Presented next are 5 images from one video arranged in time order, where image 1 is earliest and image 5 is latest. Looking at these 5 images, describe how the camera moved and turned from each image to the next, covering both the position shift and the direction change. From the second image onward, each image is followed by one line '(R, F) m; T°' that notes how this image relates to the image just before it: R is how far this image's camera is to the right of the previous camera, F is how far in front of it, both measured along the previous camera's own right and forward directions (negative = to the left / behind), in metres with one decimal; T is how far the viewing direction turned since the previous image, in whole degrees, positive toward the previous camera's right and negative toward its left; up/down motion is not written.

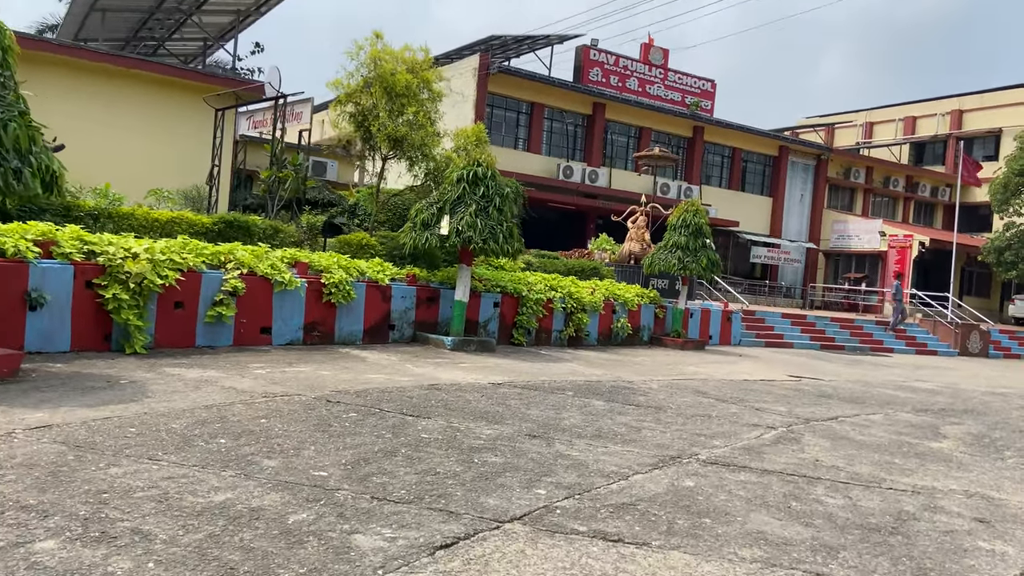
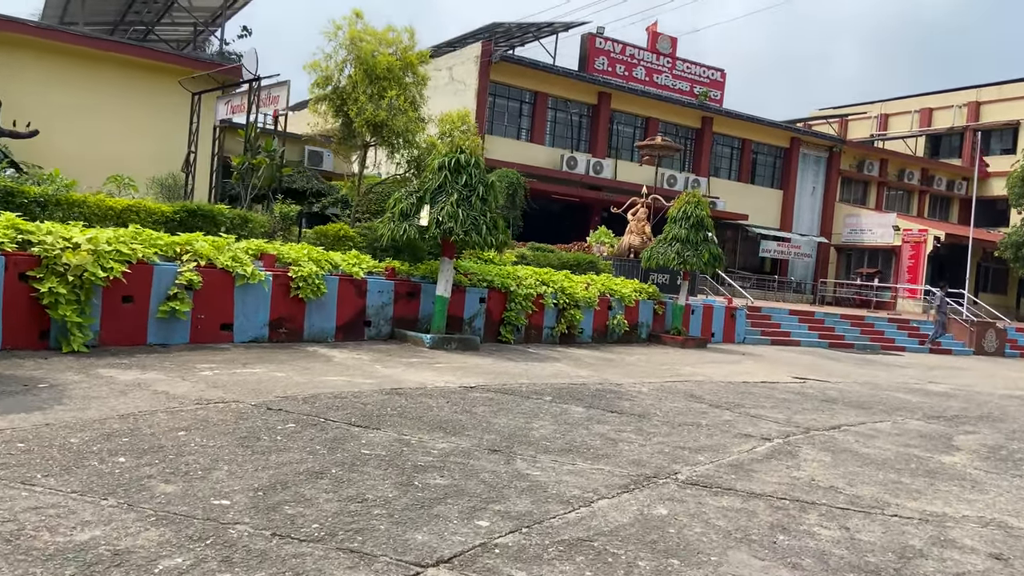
(+0.3, +0.6) m; -1°
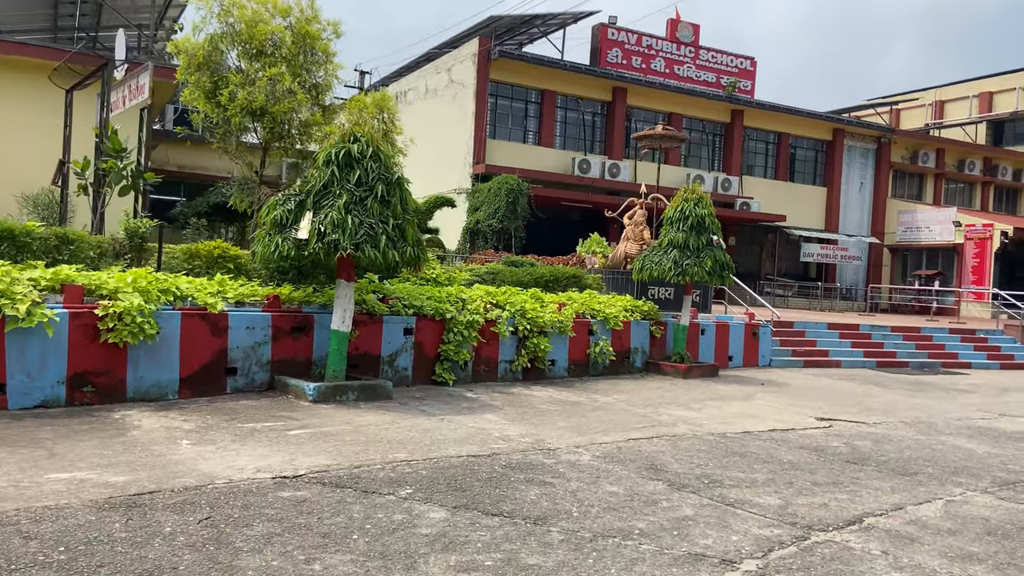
(+1.2, +2.2) m; -4°
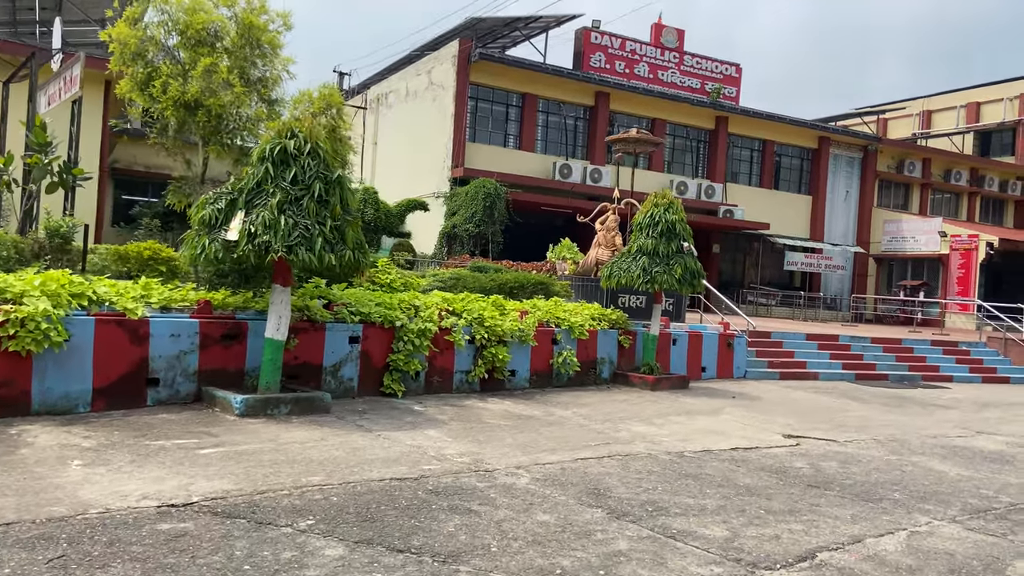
(+0.4, +0.4) m; +1°
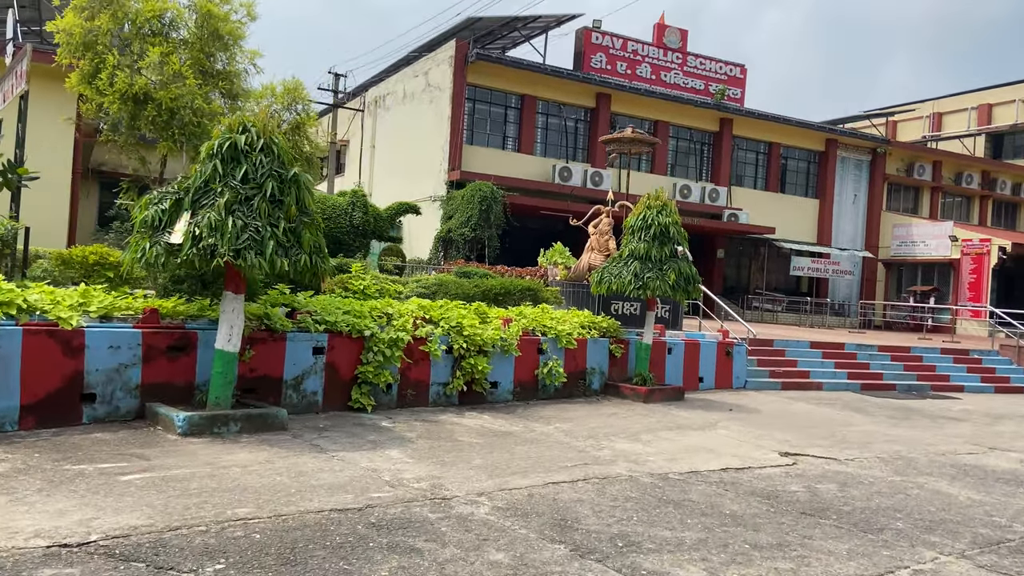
(+0.3, +0.5) m; -1°
